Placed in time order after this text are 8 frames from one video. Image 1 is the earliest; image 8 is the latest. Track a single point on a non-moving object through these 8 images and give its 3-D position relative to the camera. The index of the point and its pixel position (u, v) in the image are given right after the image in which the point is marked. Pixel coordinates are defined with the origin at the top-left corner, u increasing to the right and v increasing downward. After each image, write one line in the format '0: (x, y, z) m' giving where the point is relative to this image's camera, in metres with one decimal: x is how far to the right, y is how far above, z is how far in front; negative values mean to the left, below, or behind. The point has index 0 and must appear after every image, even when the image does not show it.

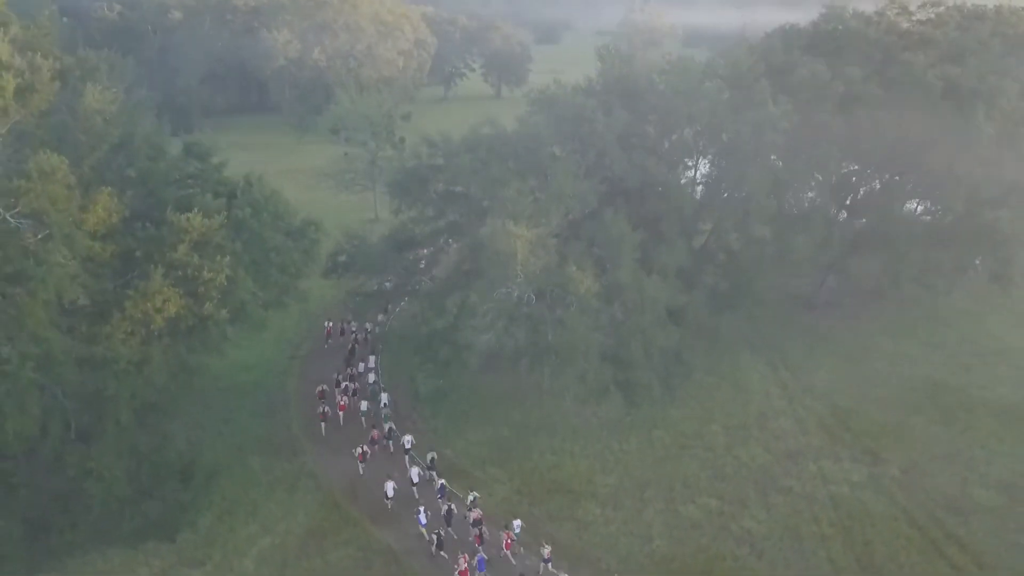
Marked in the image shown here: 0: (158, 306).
0: (-8.5, -0.4, +19.7) m
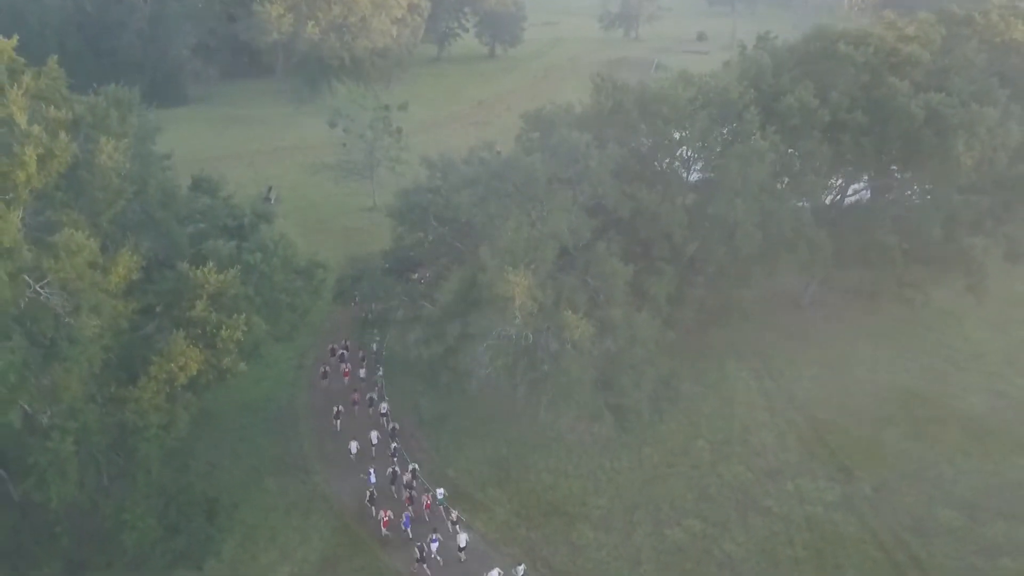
0: (-8.5, -2.0, +21.1) m
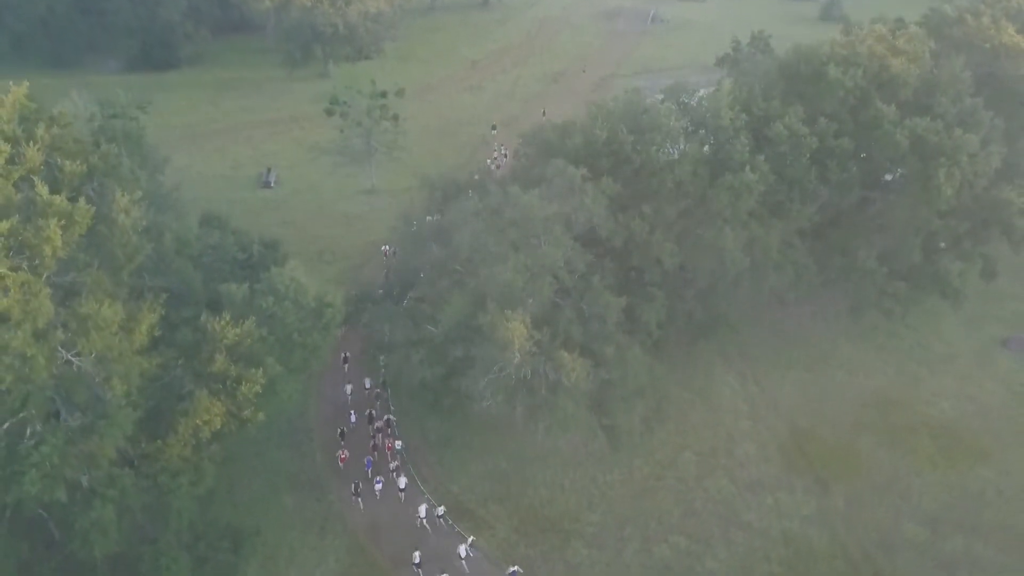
0: (-8.5, -3.7, +22.7) m
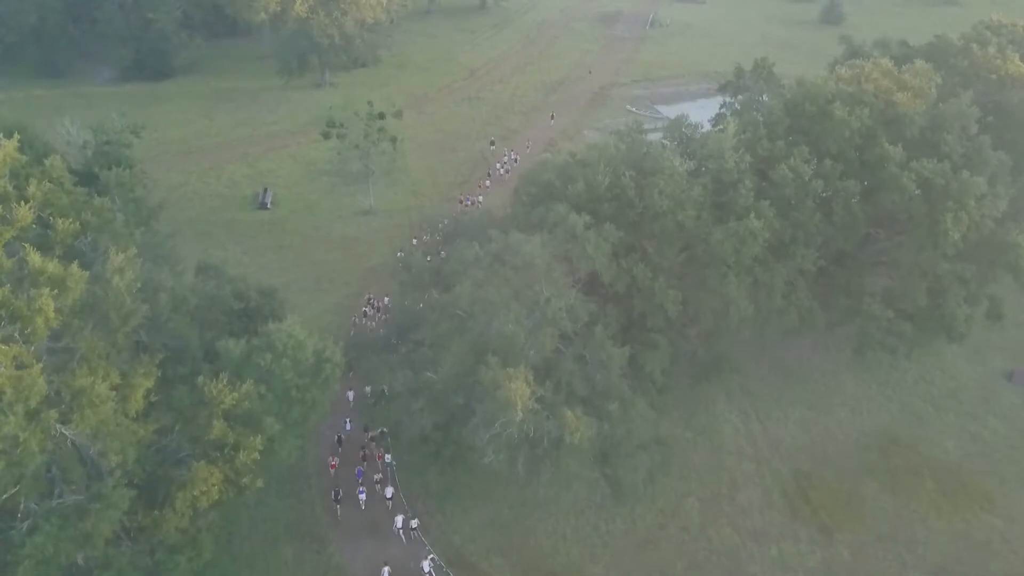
0: (-8.4, -5.6, +22.3) m
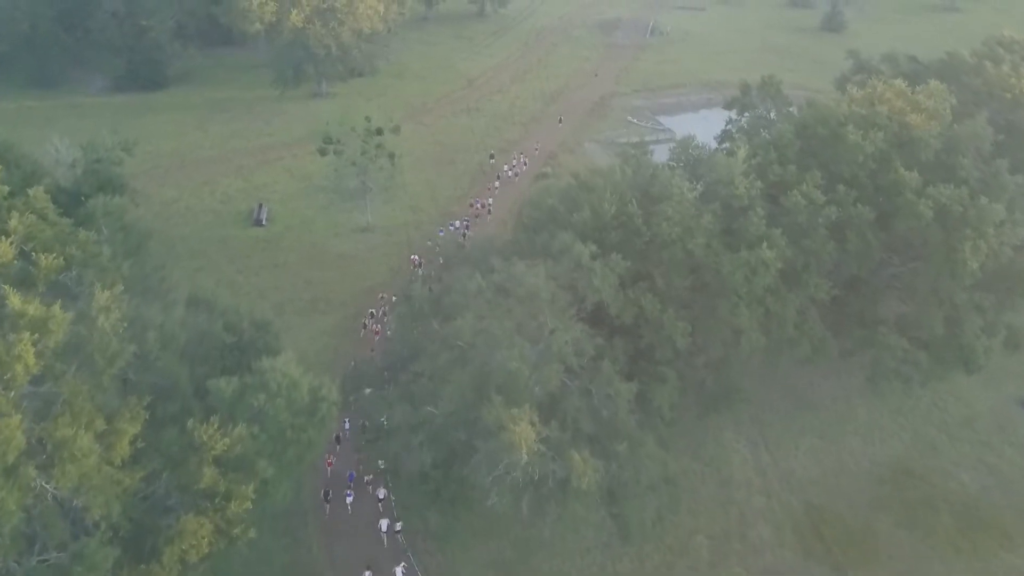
0: (-8.3, -6.7, +21.2) m
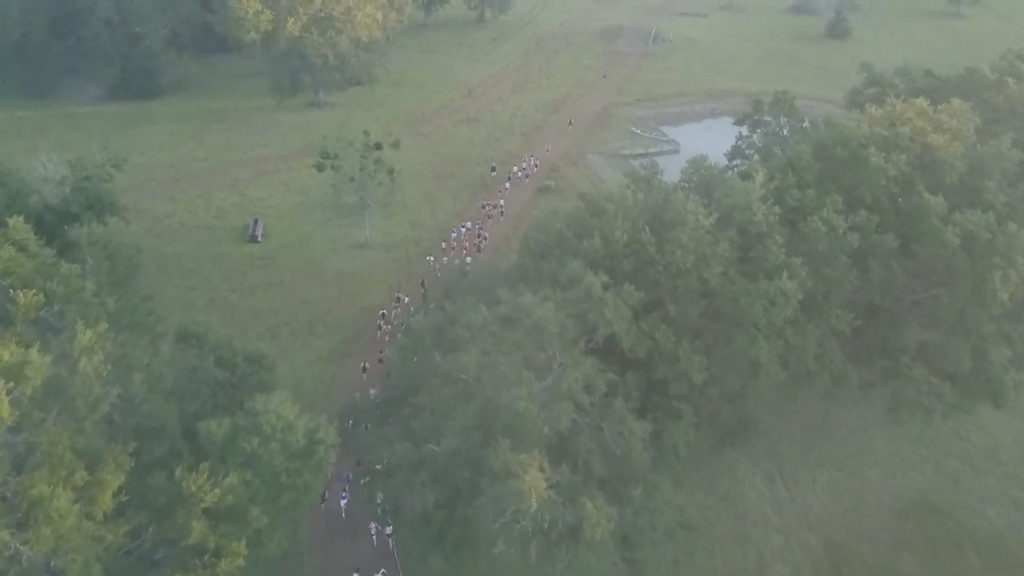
0: (-8.0, -7.8, +19.8) m
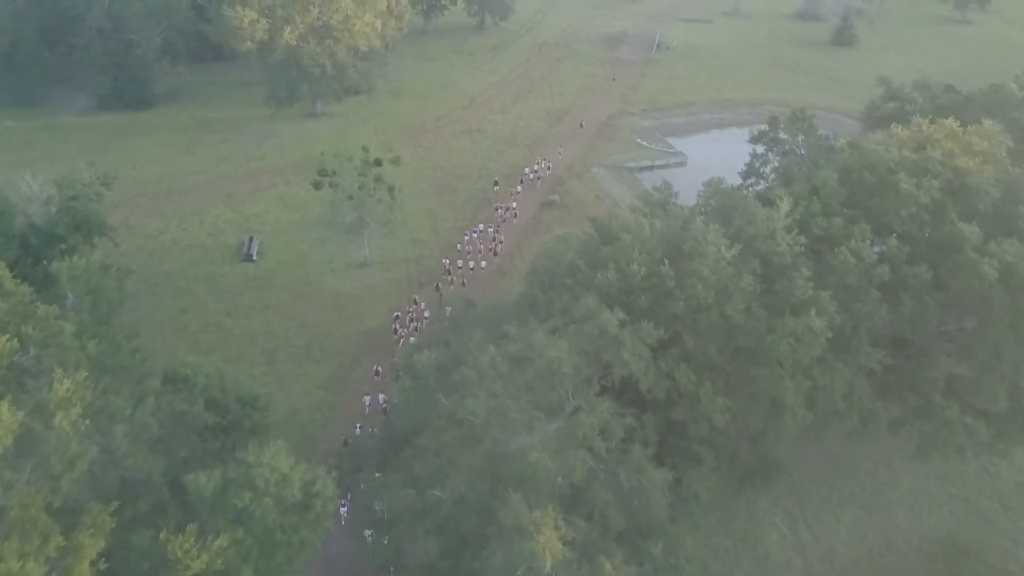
0: (-7.7, -8.9, +18.0) m
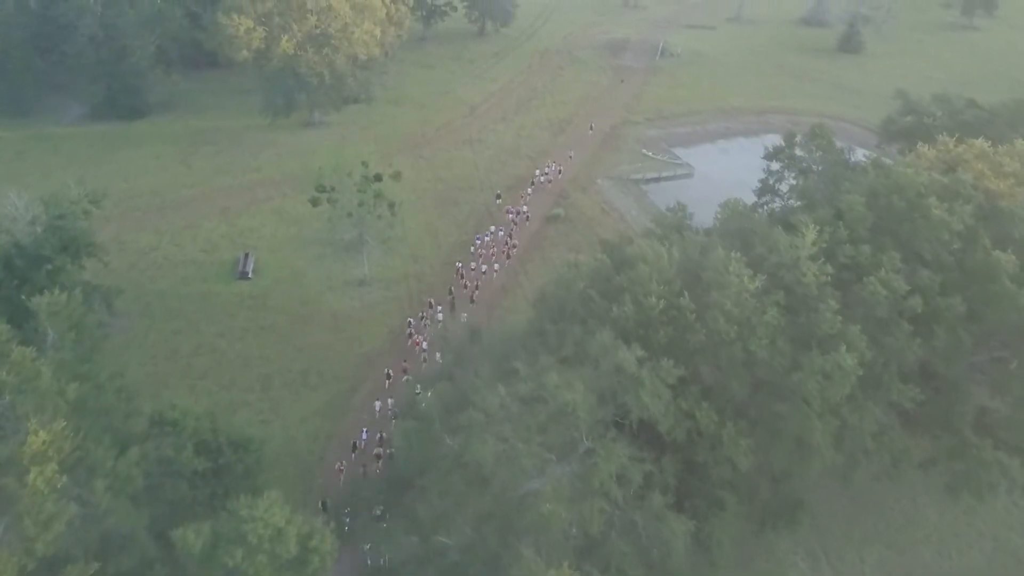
0: (-7.4, -9.9, +16.5) m
